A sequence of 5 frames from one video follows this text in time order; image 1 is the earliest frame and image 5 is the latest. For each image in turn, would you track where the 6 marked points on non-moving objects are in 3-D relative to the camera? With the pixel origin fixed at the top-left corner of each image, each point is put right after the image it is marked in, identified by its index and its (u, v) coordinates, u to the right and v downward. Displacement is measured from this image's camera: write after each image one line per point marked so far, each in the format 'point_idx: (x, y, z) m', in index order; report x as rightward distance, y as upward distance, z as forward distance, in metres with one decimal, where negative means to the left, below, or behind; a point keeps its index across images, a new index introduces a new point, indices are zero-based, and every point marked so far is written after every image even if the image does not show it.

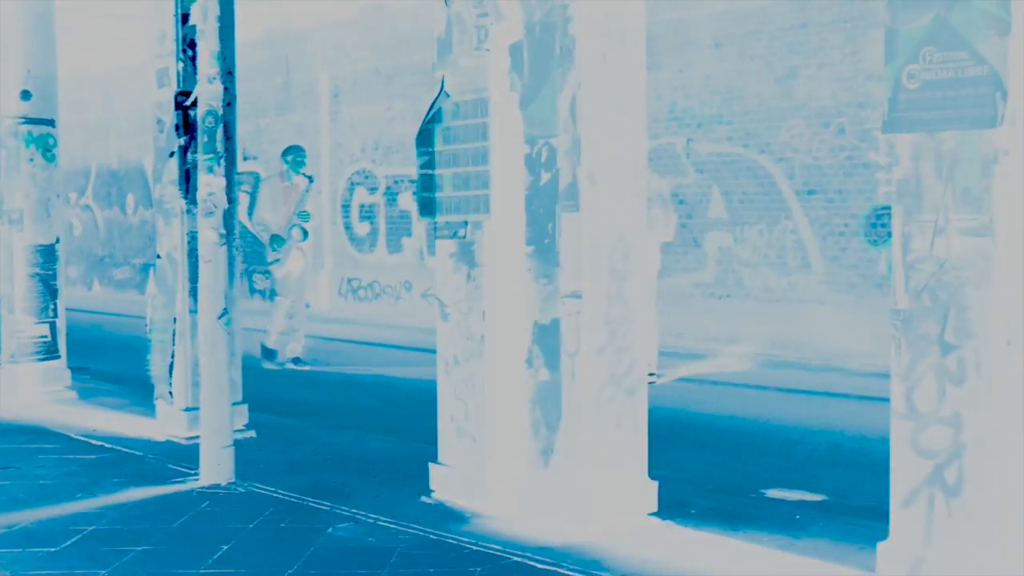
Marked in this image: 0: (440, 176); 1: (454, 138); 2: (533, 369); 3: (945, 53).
0: (-0.4, +0.6, +6.0) m
1: (-0.3, +0.8, +6.0) m
2: (+0.1, -0.4, +5.6) m
3: (+1.6, +0.9, +4.1) m
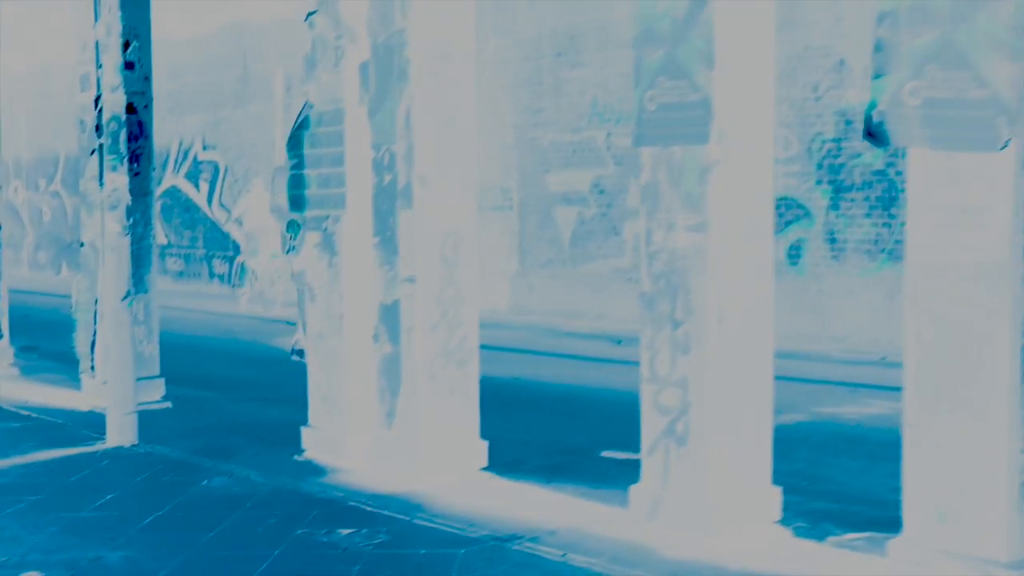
0: (-1.3, +0.7, +6.9) m
1: (-1.2, +0.9, +6.8) m
2: (-0.8, -0.3, +6.6) m
3: (+0.7, +1.0, +5.0) m
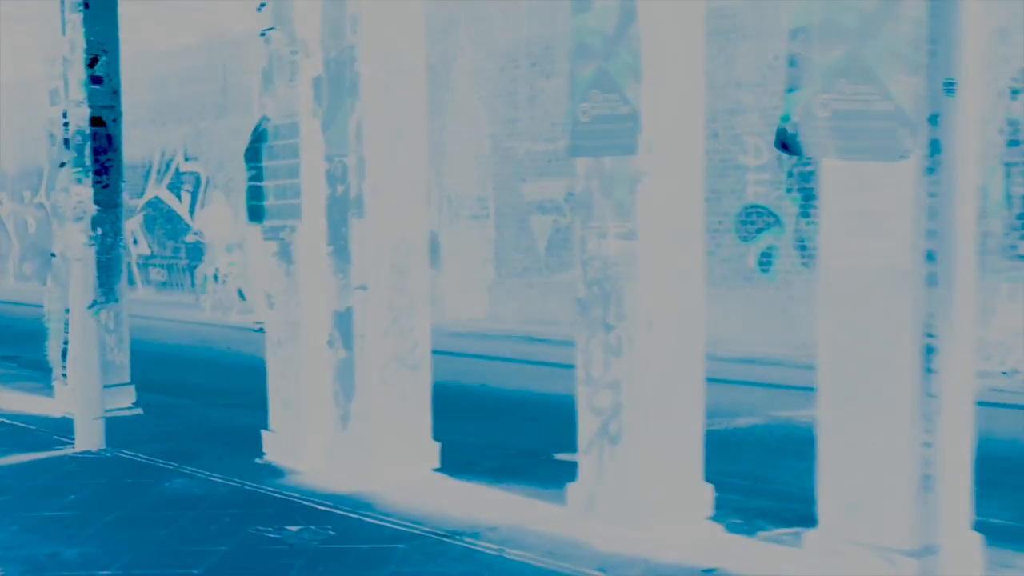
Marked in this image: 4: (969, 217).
0: (-1.6, +0.7, +7.1) m
1: (-1.5, +0.9, +7.0) m
2: (-1.1, -0.4, +6.7) m
3: (+0.4, +0.9, +5.2) m
4: (+1.8, +0.3, +4.4) m
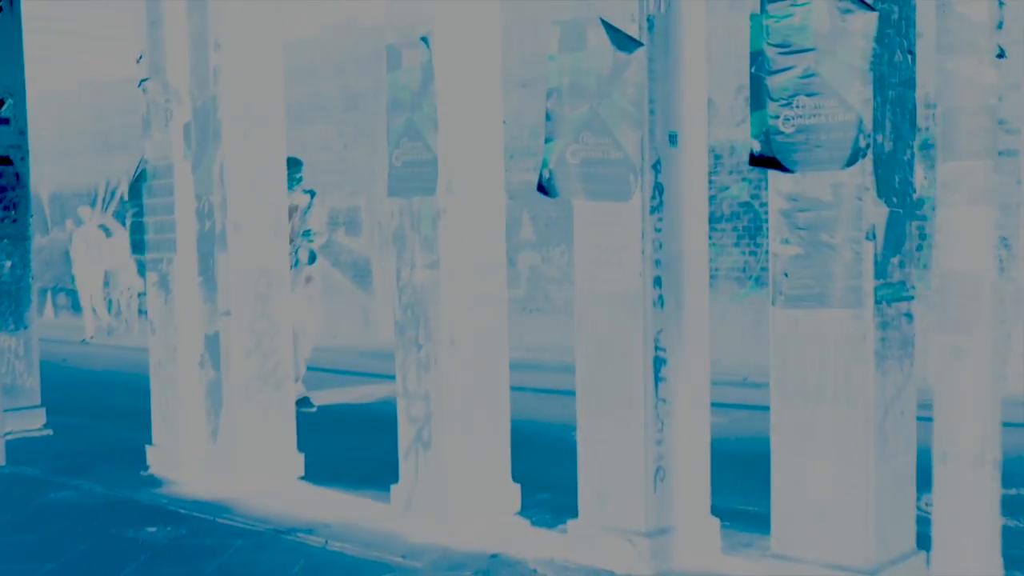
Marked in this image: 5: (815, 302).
0: (-2.6, +0.5, +7.8) m
1: (-2.6, +0.7, +7.7) m
2: (-2.1, -0.6, +7.4) m
3: (-0.5, +0.8, +5.9) m
4: (+0.9, +0.2, +5.1) m
5: (+1.3, -0.1, +4.6) m
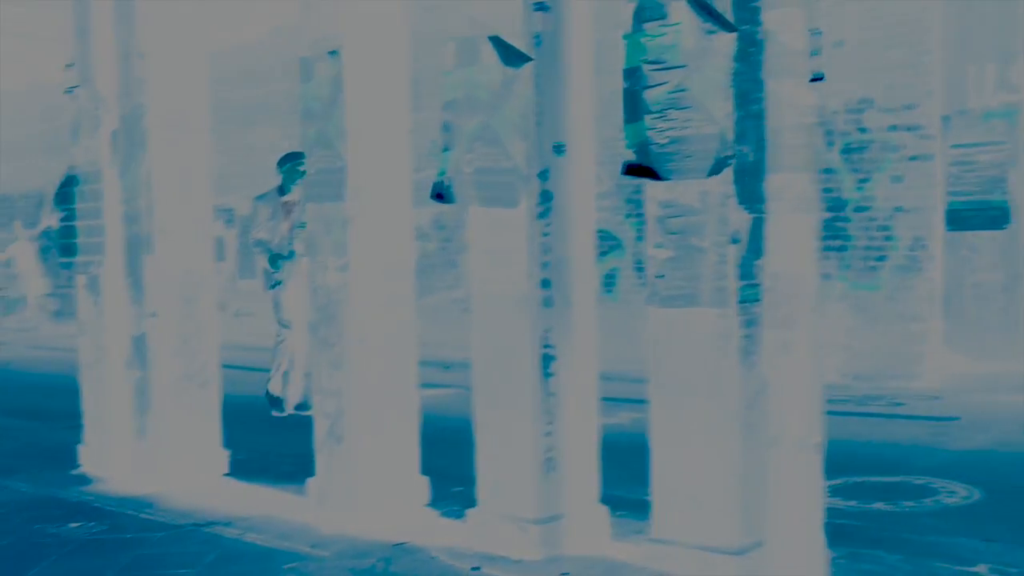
0: (-3.2, +0.5, +8.0) m
1: (-3.2, +0.7, +8.0) m
2: (-2.7, -0.6, +7.7) m
3: (-1.1, +0.8, +6.2) m
4: (+0.4, +0.2, +5.5) m
5: (+0.8, -0.1, +5.0) m
